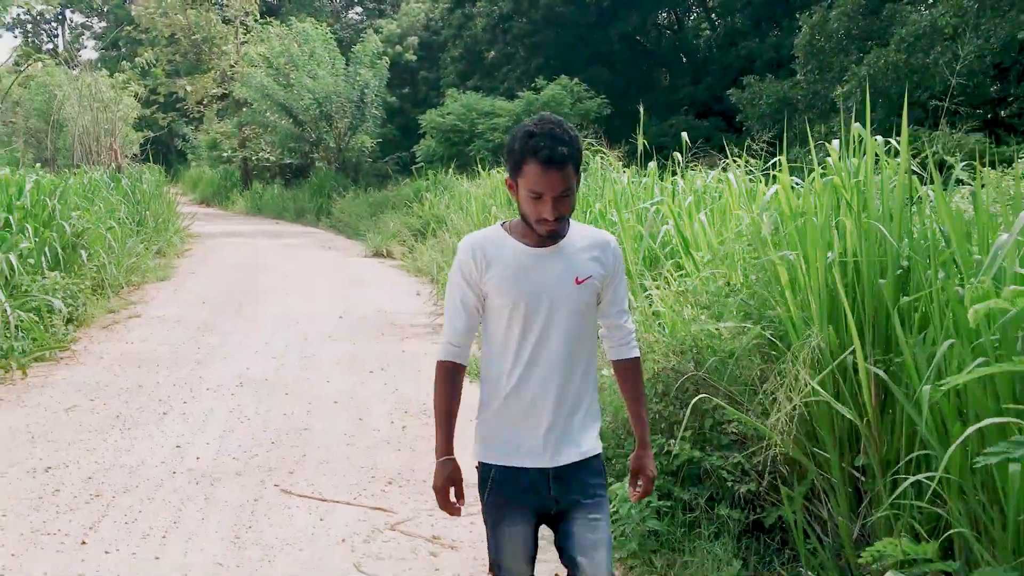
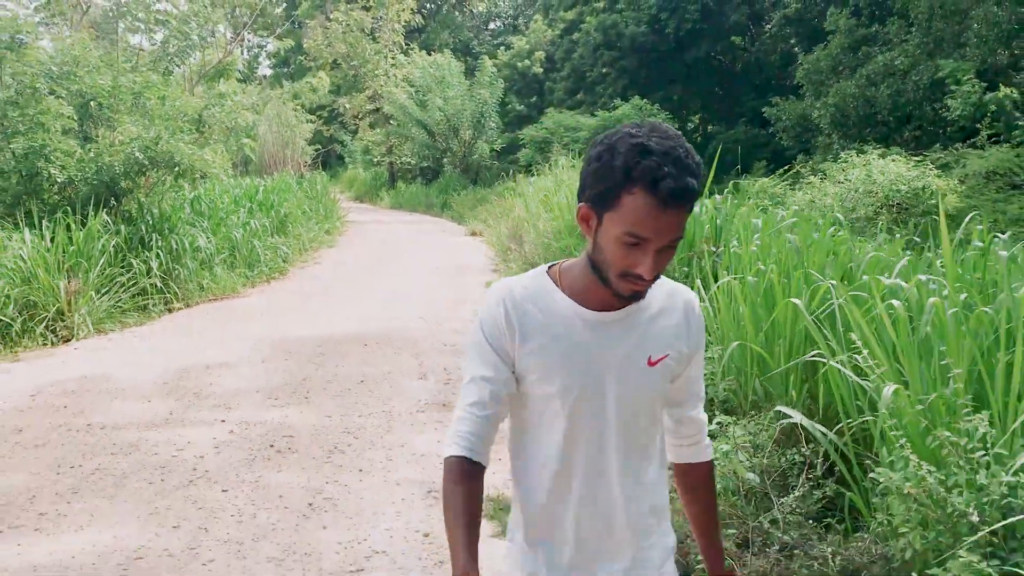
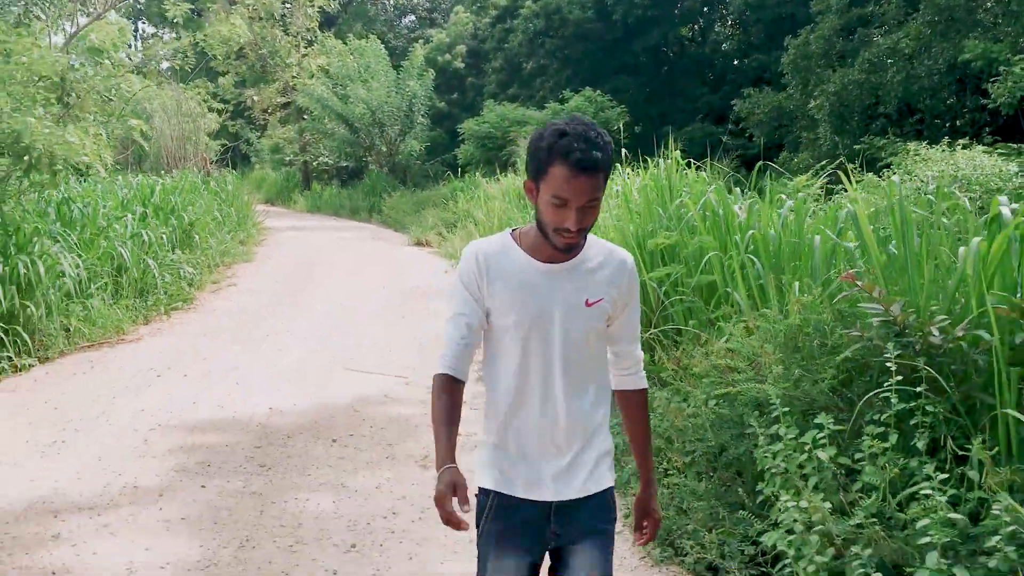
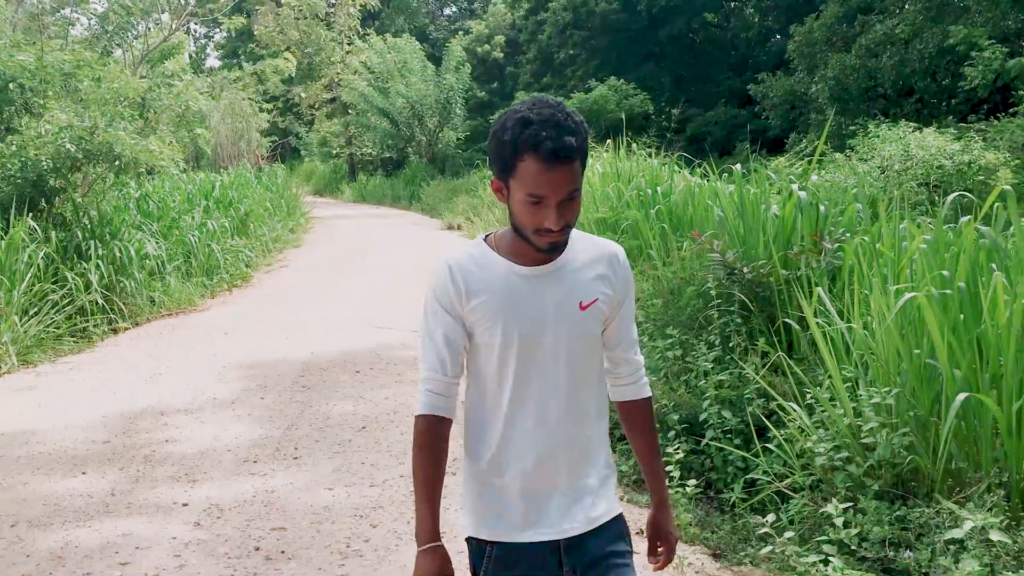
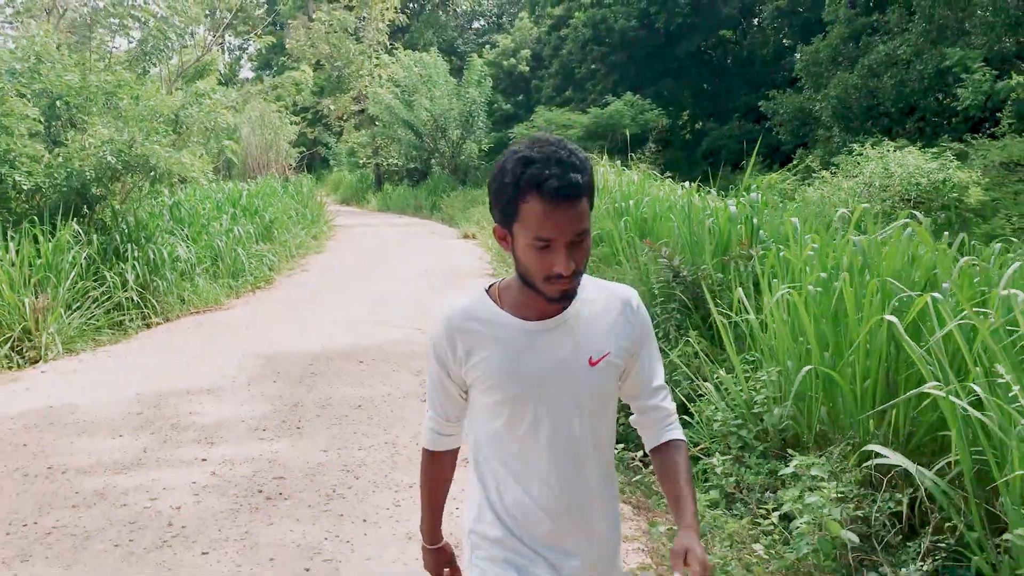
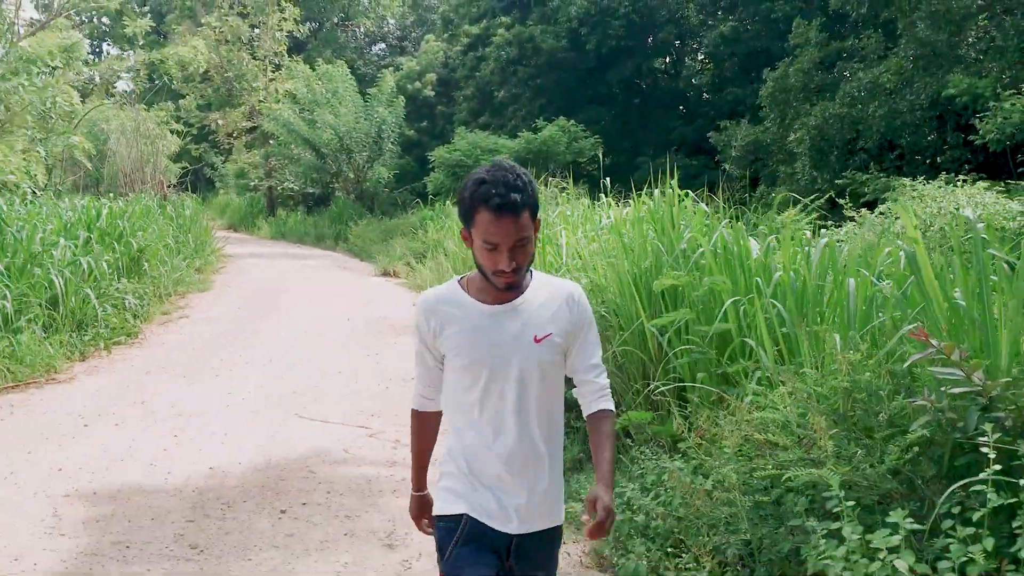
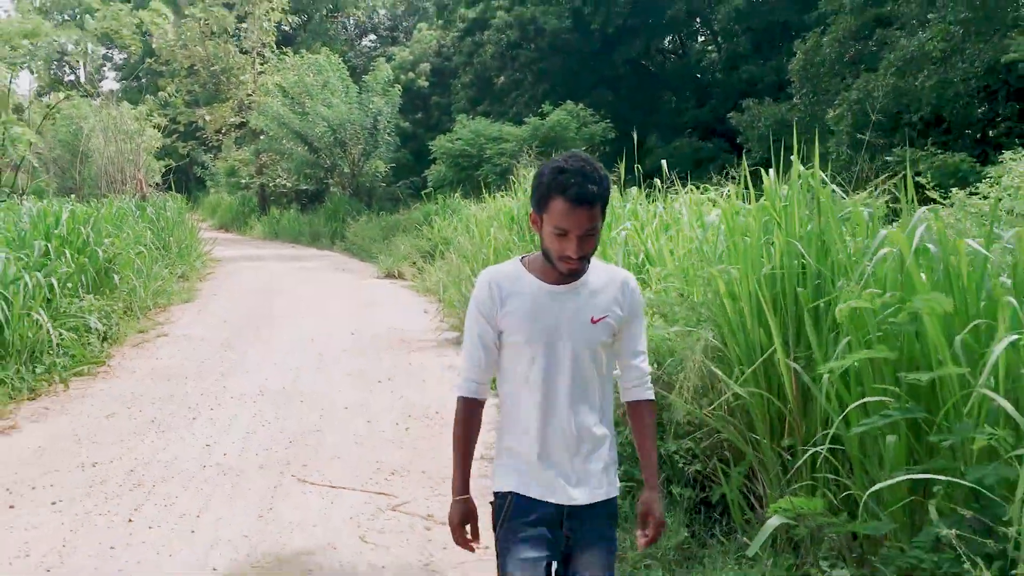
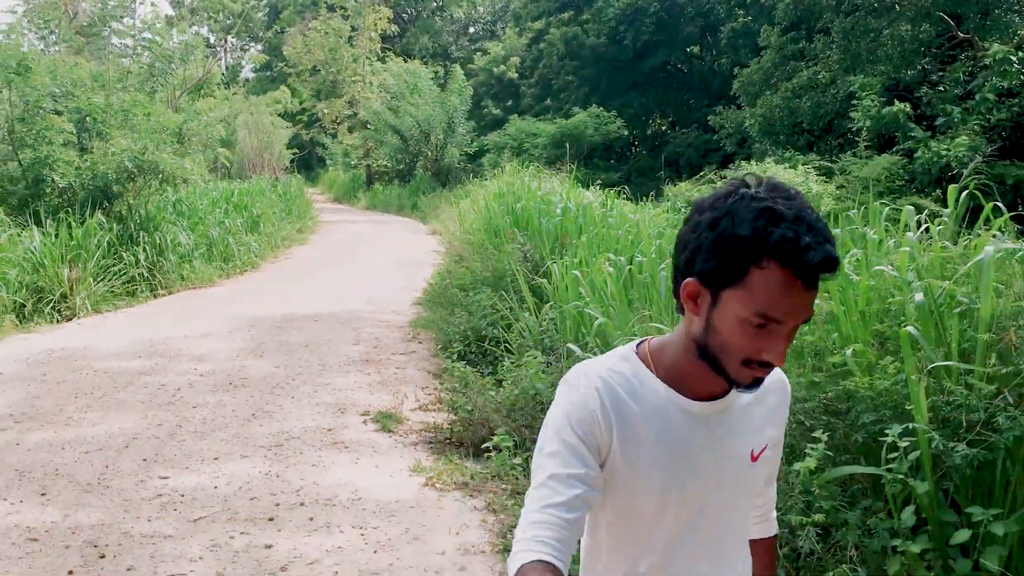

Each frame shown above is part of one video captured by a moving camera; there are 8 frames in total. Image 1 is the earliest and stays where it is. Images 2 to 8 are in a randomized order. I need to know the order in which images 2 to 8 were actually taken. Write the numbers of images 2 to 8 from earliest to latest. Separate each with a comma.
7, 6, 3, 4, 5, 2, 8
